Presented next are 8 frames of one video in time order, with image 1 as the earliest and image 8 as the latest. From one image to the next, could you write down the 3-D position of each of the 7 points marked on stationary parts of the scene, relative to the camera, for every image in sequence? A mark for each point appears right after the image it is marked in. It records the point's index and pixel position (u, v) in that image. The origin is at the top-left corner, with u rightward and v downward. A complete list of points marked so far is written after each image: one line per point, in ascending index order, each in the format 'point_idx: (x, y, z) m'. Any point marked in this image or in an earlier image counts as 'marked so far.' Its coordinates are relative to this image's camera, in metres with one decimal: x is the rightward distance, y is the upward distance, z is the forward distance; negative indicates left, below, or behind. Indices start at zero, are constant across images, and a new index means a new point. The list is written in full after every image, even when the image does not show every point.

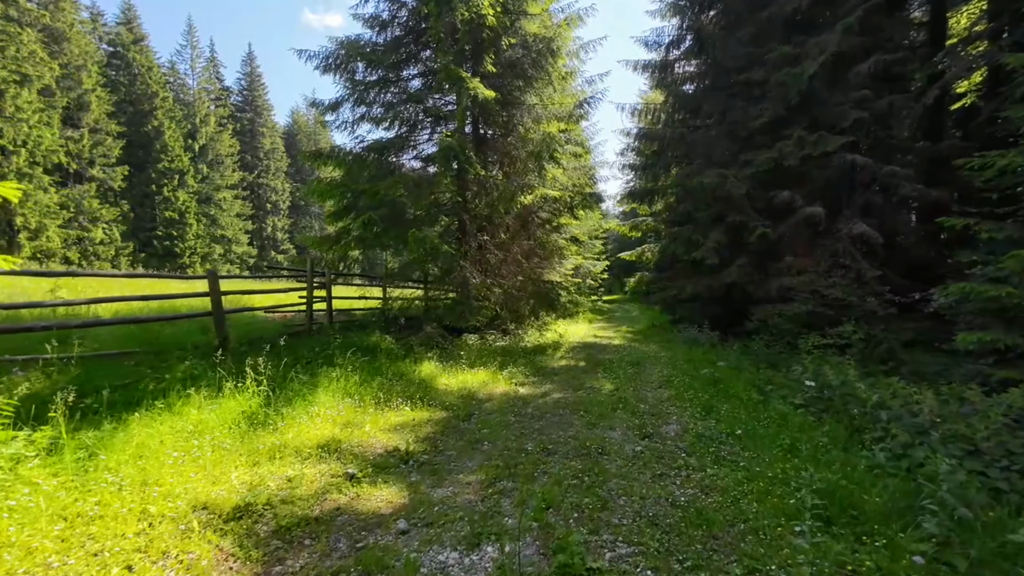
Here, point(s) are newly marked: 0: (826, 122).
0: (+7.9, +4.1, +10.7) m
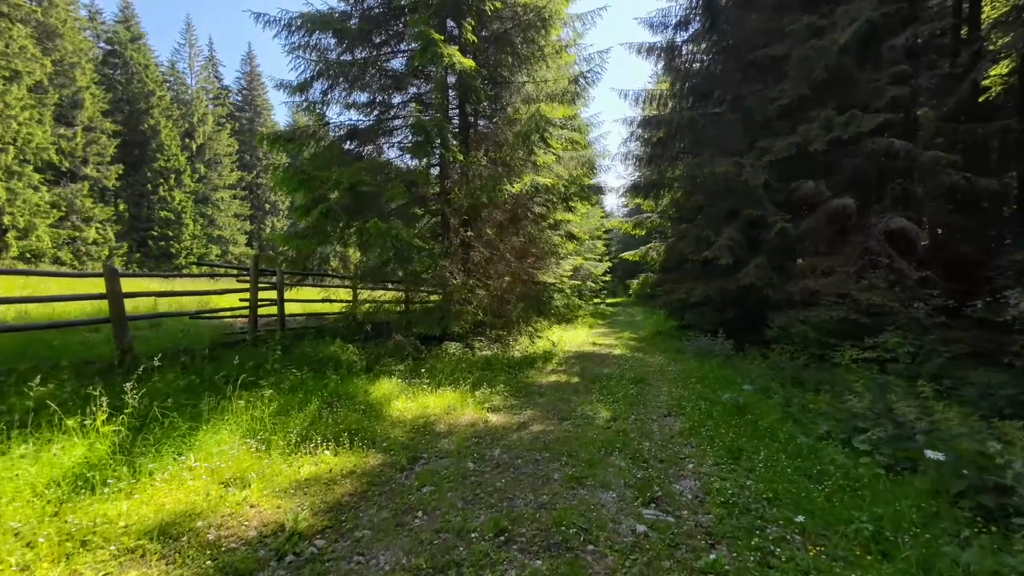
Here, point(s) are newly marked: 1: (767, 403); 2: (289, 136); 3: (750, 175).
0: (+7.6, +4.1, +9.4) m
1: (+3.0, -1.4, +5.1) m
2: (-4.8, +3.3, +9.3) m
3: (+5.5, +2.6, +9.8) m
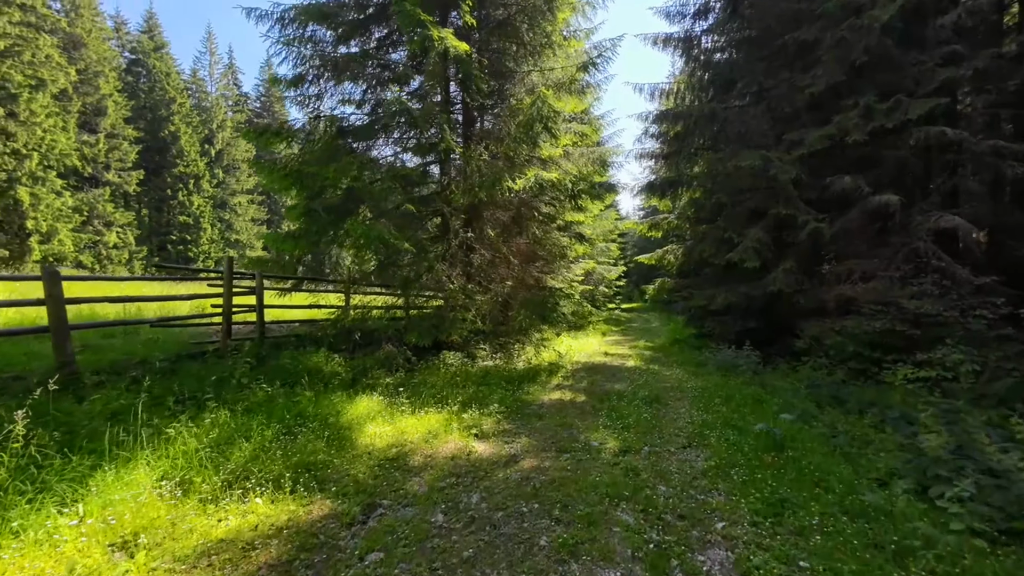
0: (+7.7, +3.9, +8.4) m
1: (+3.0, -1.5, +4.2) m
2: (-4.8, +3.2, +8.7) m
3: (+5.6, +2.5, +9.0) m
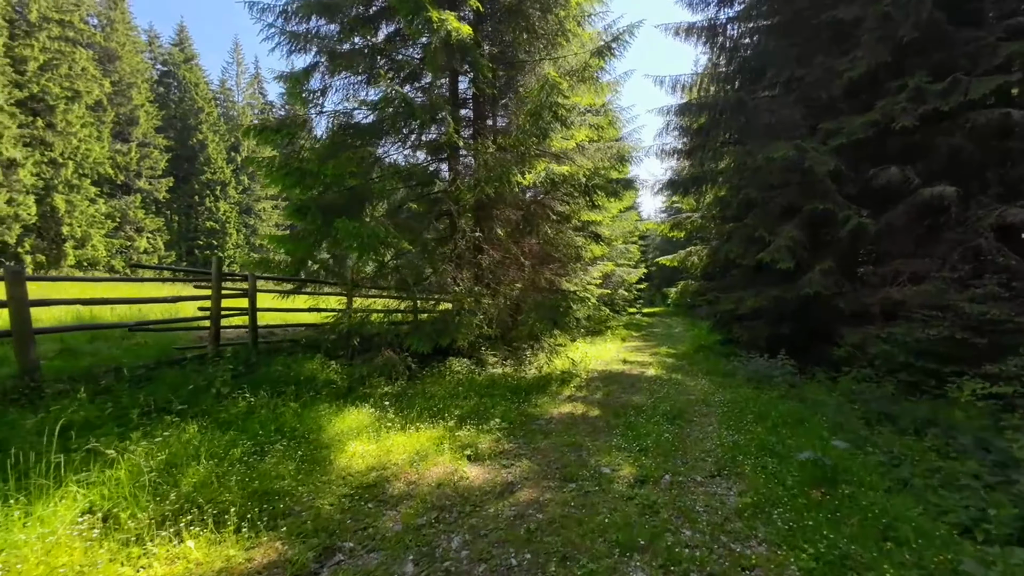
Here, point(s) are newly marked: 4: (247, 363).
0: (+7.8, +3.9, +7.6) m
1: (+2.9, -1.5, +3.6) m
2: (-4.5, +3.2, +8.5) m
3: (+5.8, +2.4, +8.2) m
4: (-3.5, -1.0, +5.7) m
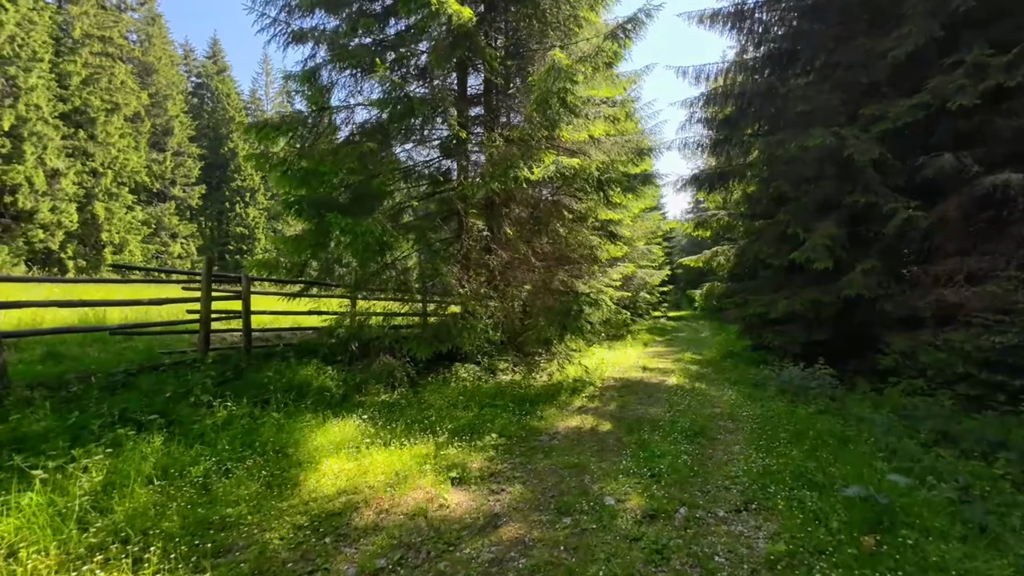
0: (+8.0, +3.9, +6.7) m
1: (+2.8, -1.5, +2.9) m
2: (-4.4, +3.1, +8.3) m
3: (+6.0, +2.4, +7.4) m
4: (-3.5, -1.0, +5.4) m
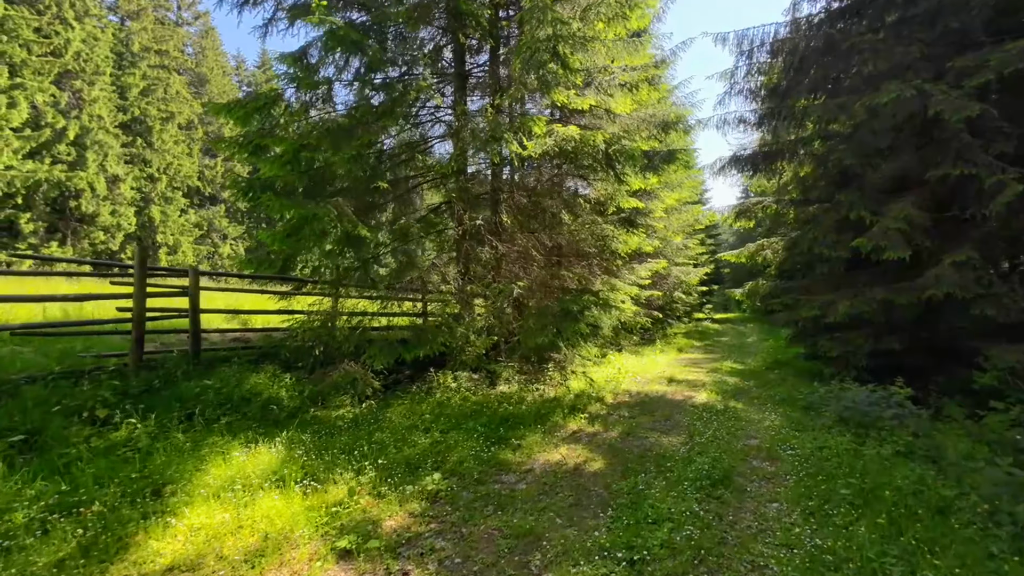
0: (+7.8, +3.9, +4.9) m
1: (+2.3, -1.4, +1.6) m
2: (-4.3, +3.2, +7.6) m
3: (+5.9, +2.4, +5.8) m
4: (-3.8, -1.0, +4.7) m
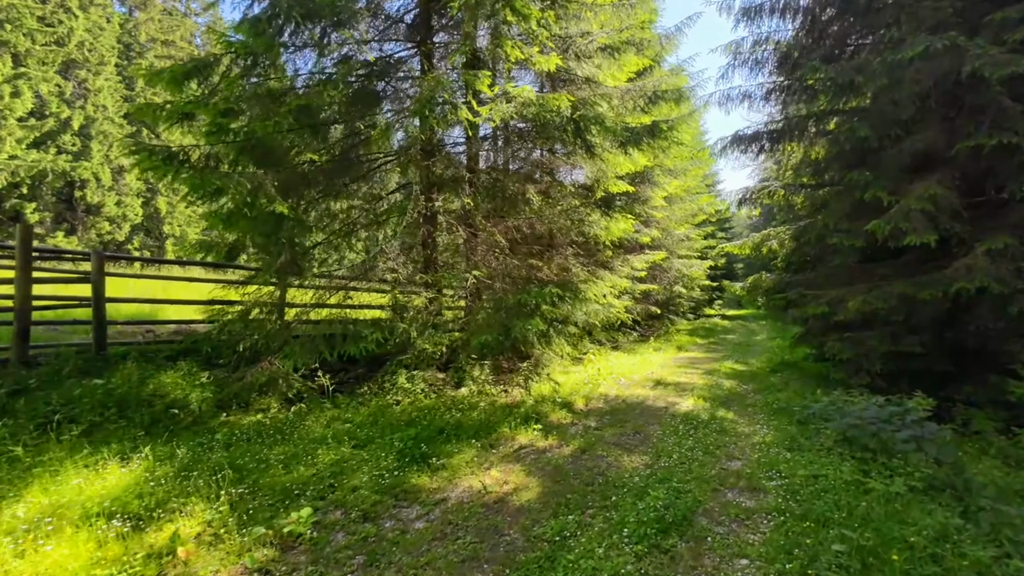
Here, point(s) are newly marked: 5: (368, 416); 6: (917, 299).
0: (+7.2, +3.9, +3.8) m
1: (+1.6, -1.4, +0.8) m
2: (-4.8, +3.4, +7.0) m
3: (+5.3, +2.5, +4.8) m
4: (-4.4, -0.8, +4.1) m
5: (-1.5, -1.3, +4.4) m
6: (+5.3, -0.2, +5.6) m
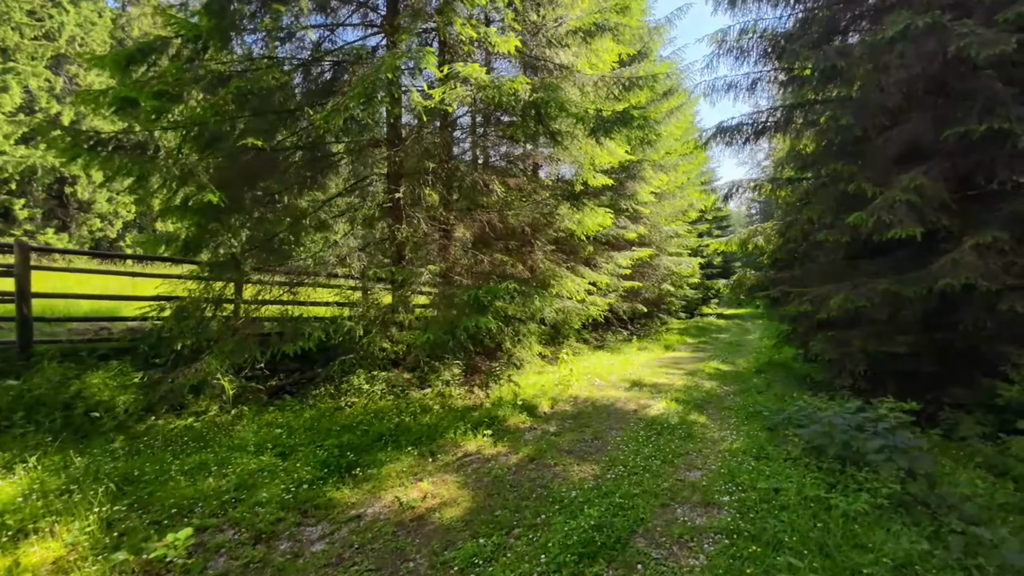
0: (+6.7, +4.0, +3.5) m
1: (+1.1, -1.3, +0.5) m
2: (-5.3, +3.4, +6.7) m
3: (+4.8, +2.6, +4.5) m
4: (-4.9, -0.8, +3.8) m
5: (-2.0, -1.3, +4.1) m
6: (+4.8, -0.1, +5.2) m
